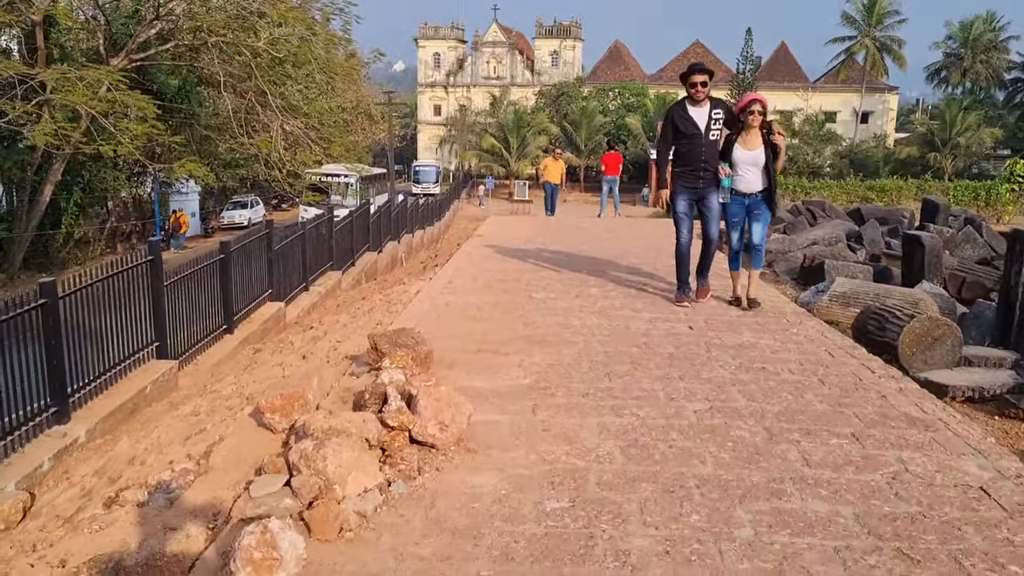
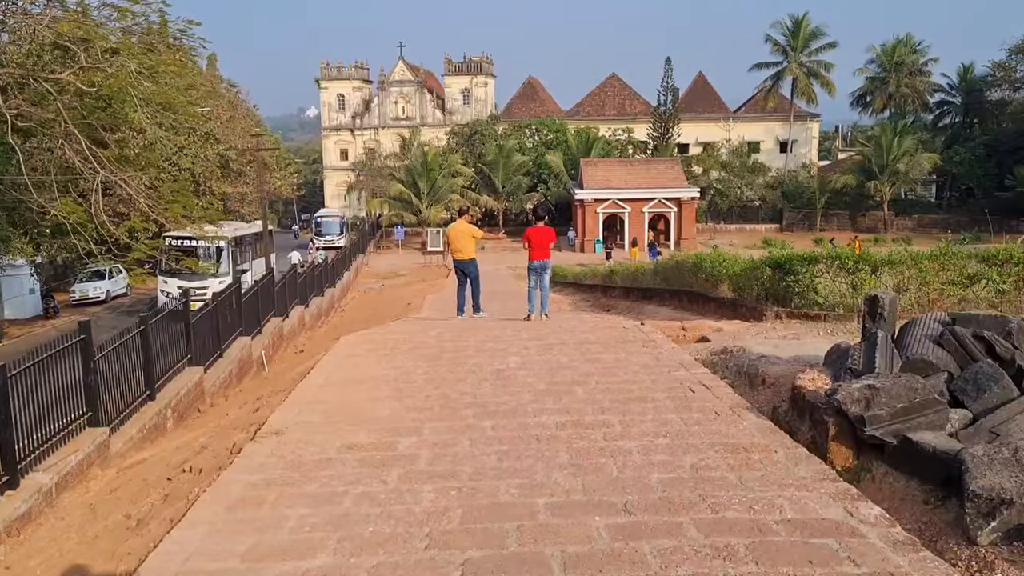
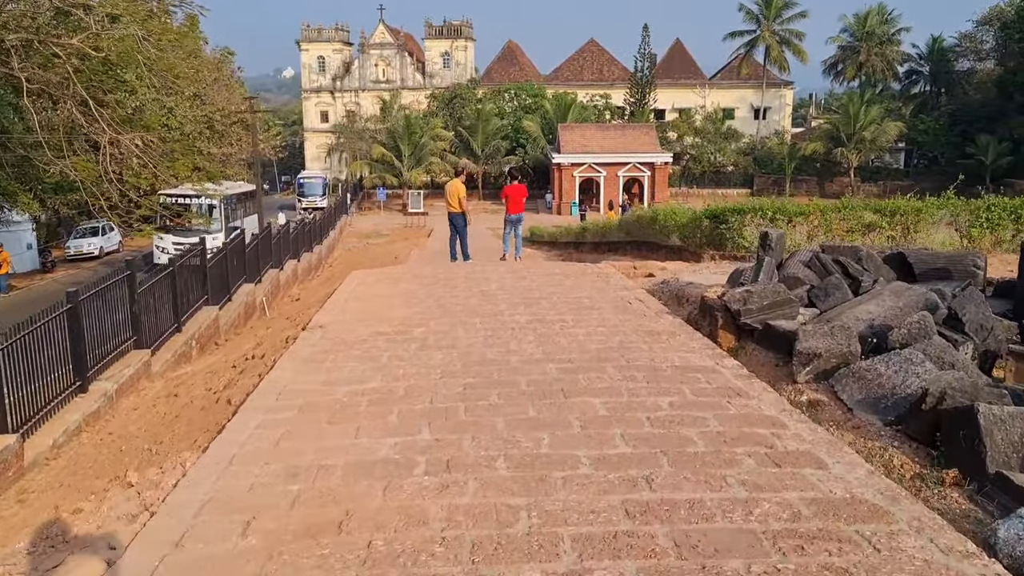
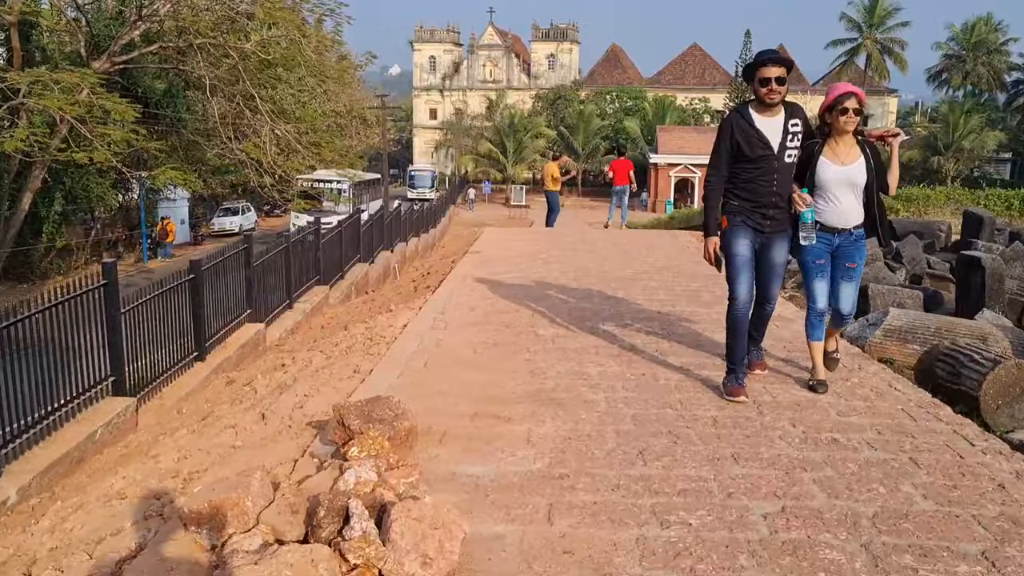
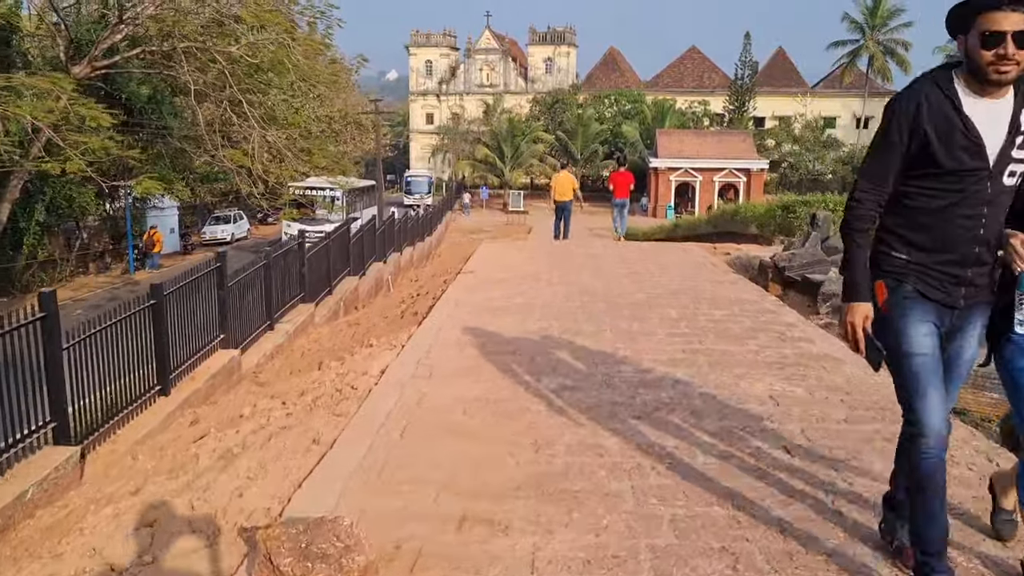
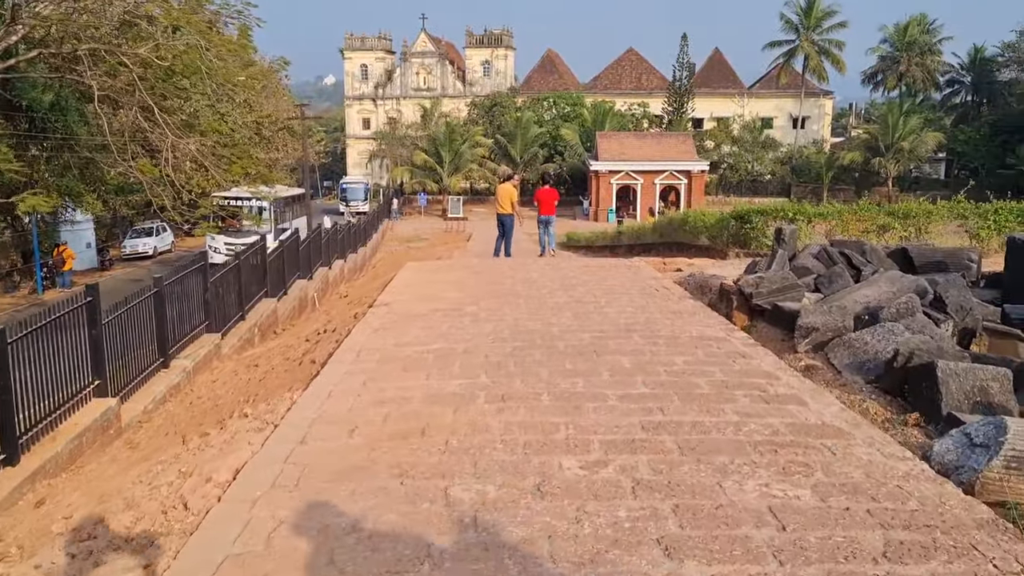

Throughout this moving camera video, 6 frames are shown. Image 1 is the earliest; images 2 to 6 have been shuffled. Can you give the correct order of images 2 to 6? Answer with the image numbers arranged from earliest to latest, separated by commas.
4, 5, 6, 3, 2
